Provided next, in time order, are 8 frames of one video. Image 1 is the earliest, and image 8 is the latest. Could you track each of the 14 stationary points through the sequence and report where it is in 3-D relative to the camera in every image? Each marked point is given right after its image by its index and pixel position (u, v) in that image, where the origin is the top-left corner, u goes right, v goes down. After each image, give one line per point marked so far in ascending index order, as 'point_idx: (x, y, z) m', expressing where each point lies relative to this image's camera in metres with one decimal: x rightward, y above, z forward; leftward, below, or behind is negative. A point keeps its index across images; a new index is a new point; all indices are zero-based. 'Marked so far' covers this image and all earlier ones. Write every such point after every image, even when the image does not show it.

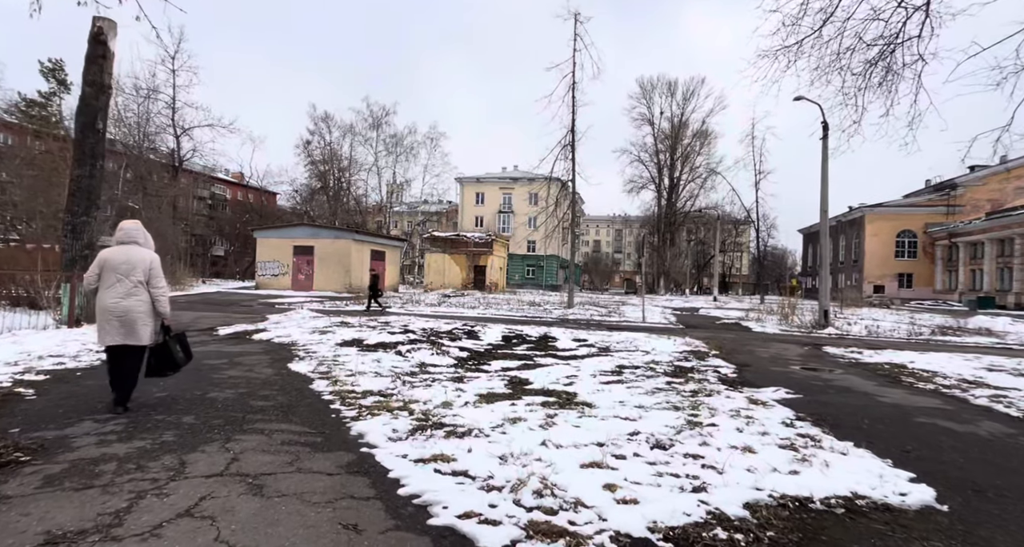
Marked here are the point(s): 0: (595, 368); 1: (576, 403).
0: (+1.3, -1.4, +7.6) m
1: (+0.6, -1.3, +5.2) m
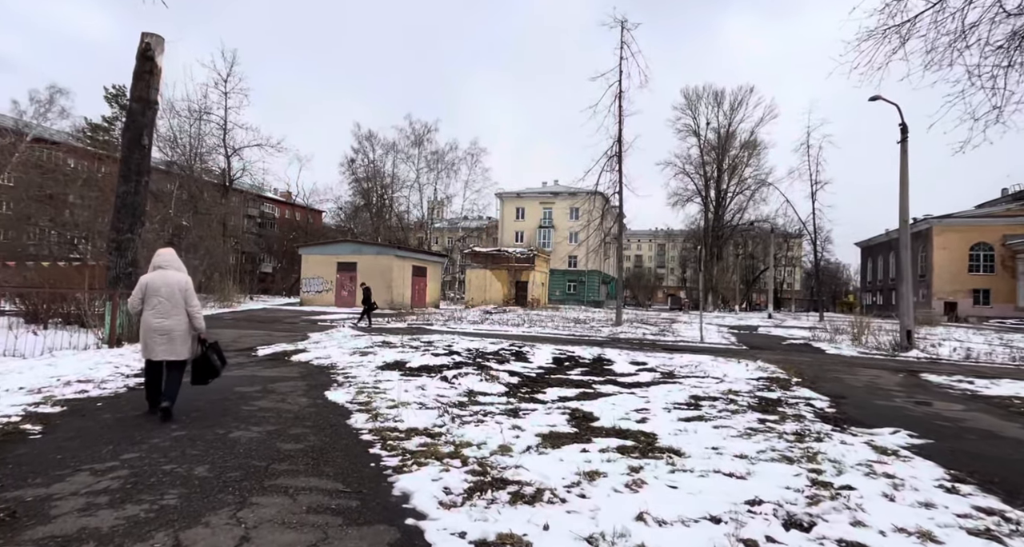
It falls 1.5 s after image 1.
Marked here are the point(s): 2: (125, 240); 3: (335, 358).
0: (+2.0, -1.6, +6.7) m
1: (+1.2, -1.5, +4.3) m
2: (-8.1, +0.7, +10.9) m
3: (-3.3, -1.6, +9.6) m
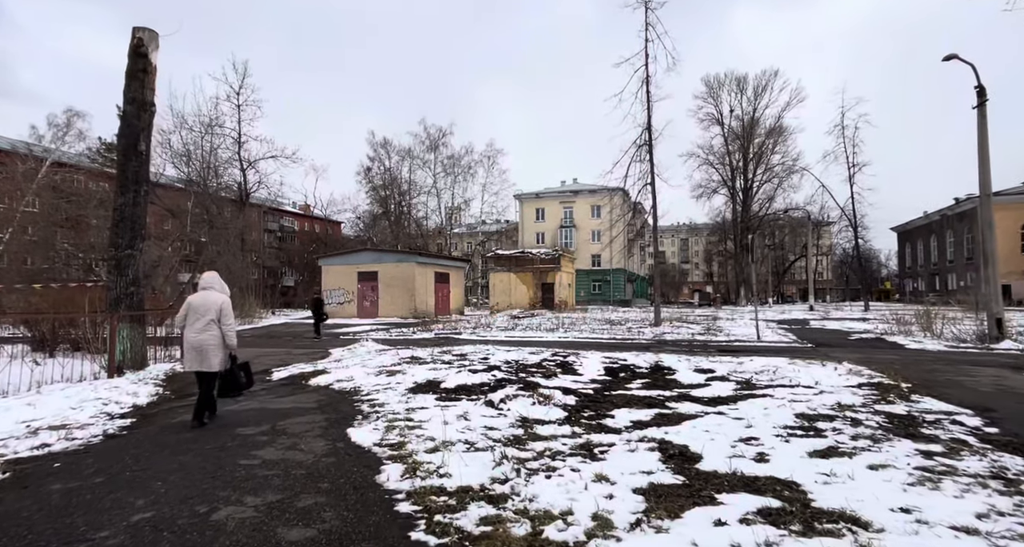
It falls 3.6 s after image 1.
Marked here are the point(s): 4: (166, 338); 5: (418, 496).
0: (+2.7, -1.5, +5.3) m
1: (+1.8, -1.4, +3.0) m
2: (-7.4, +0.3, +9.9) m
3: (-2.5, -1.7, +8.4) m
4: (-7.6, -1.4, +11.5) m
5: (-0.6, -1.5, +3.4) m
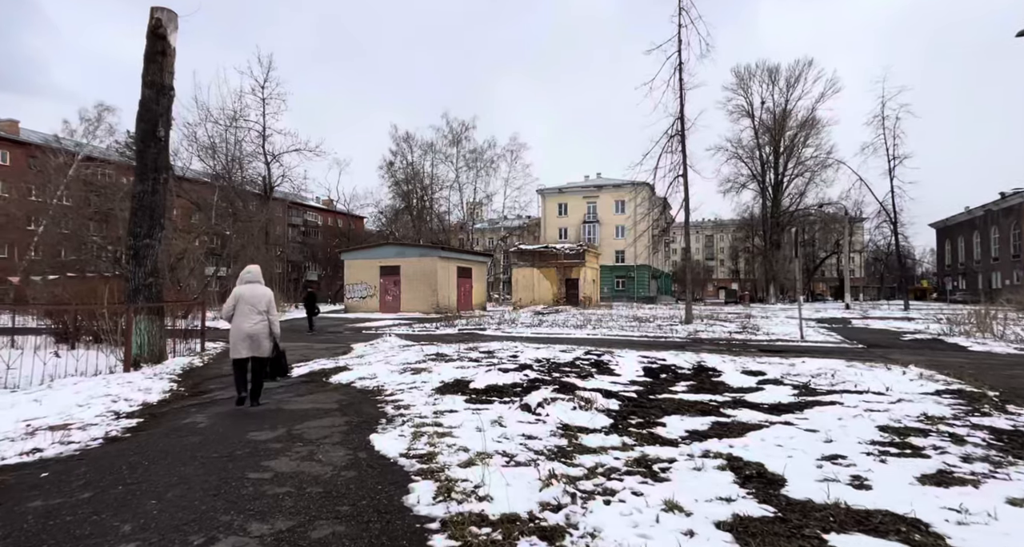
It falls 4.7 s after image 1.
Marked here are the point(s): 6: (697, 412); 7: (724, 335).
0: (+3.1, -1.5, +4.6) m
1: (+2.1, -1.3, +2.3) m
2: (-6.8, +0.5, +9.5) m
3: (-2.0, -1.6, +7.9) m
4: (-7.0, -1.2, +11.1) m
5: (-0.3, -1.4, +2.8) m
6: (+2.1, -1.6, +5.9) m
7: (+6.5, -1.9, +15.8) m
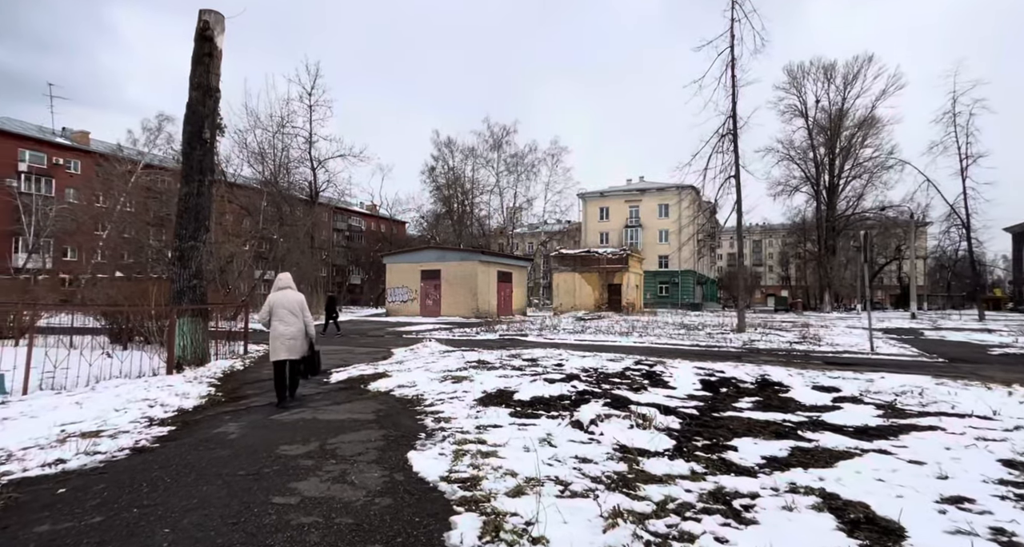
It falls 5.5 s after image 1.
0: (+3.5, -1.5, +3.8) m
1: (+2.3, -1.3, +1.6) m
2: (-6.0, +0.5, +9.5) m
3: (-1.3, -1.6, +7.5) m
4: (-6.1, -1.3, +11.1) m
5: (0.0, -1.4, +2.3) m
6: (+2.6, -1.6, +5.2) m
7: (+7.7, -2.0, +14.8) m
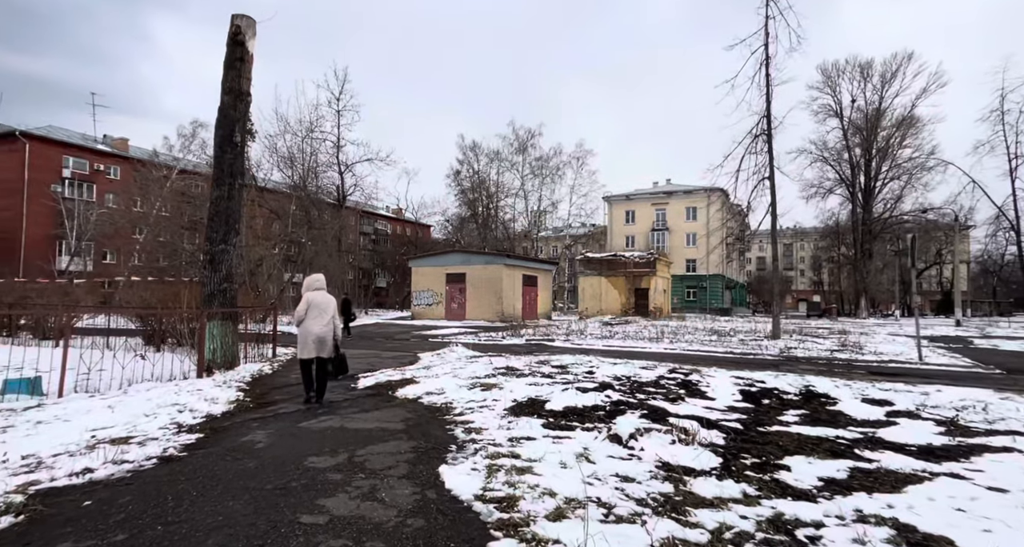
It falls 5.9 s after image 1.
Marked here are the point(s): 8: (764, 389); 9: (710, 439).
0: (+3.8, -1.6, +3.4) m
1: (+2.5, -1.4, +1.3) m
2: (-5.4, +0.4, +9.6) m
3: (-0.9, -1.7, +7.3) m
4: (-5.5, -1.4, +11.2) m
5: (+0.2, -1.4, +2.1) m
6: (+2.9, -1.7, +4.9) m
7: (+8.5, -2.2, +14.2) m
8: (+3.9, -1.8, +8.1) m
9: (+1.9, -1.6, +5.0) m
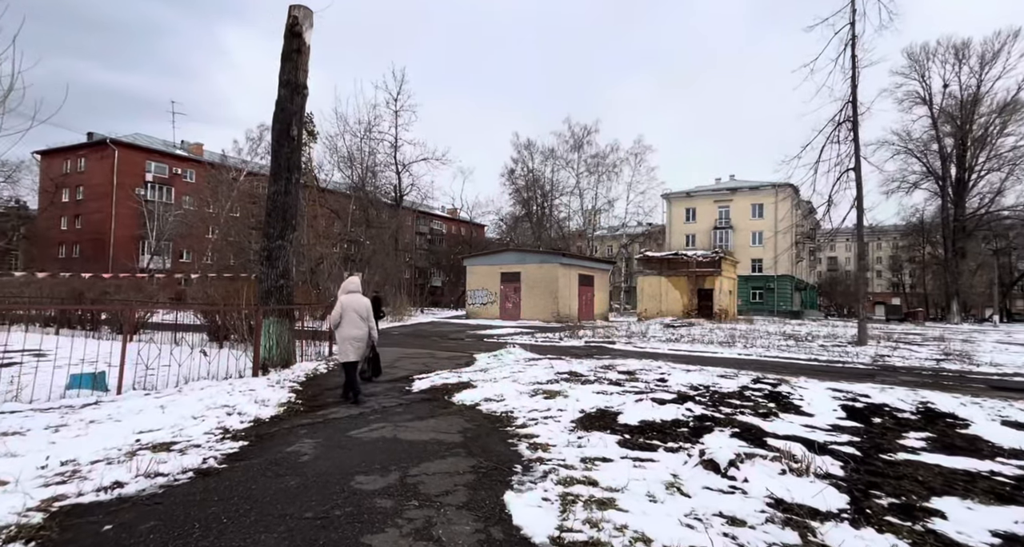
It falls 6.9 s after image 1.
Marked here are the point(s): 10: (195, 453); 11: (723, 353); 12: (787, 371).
0: (+4.2, -1.5, +2.4) m
1: (+2.7, -1.3, +0.4) m
2: (-4.3, +0.5, +9.4) m
3: (0.0, -1.6, +6.7) m
4: (-4.2, -1.3, +11.0) m
5: (+0.5, -1.4, +1.4) m
6: (+3.5, -1.7, +3.9) m
7: (+10.0, -2.2, +12.6) m
8: (+4.8, -1.8, +7.0) m
9: (+2.5, -1.6, +4.2) m
10: (-2.6, -1.4, +4.2) m
11: (+5.4, -2.0, +13.2) m
12: (+5.2, -1.9, +9.9) m
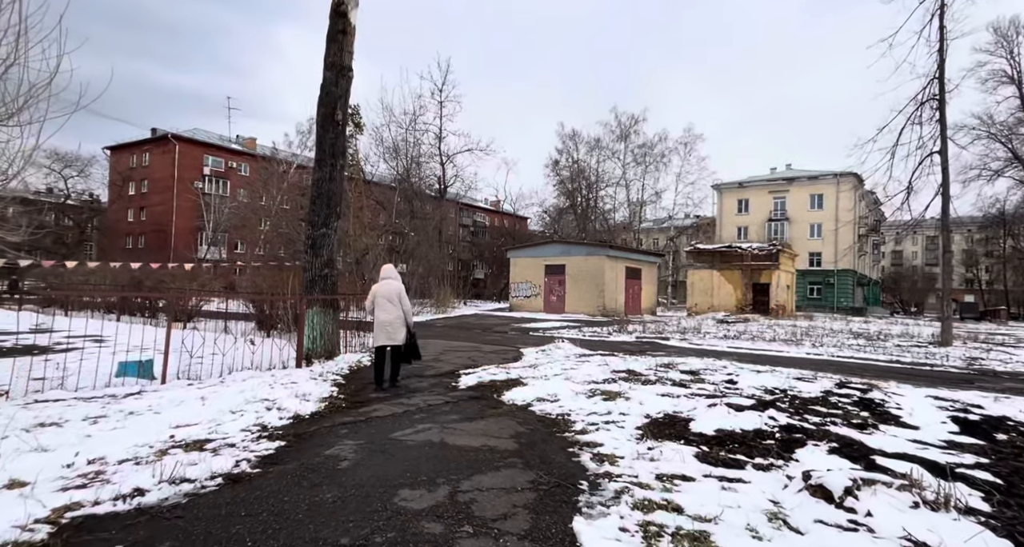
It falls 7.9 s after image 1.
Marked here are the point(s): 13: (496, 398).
0: (+4.5, -1.5, +1.5) m
1: (+2.9, -1.3, -0.4) m
2: (-3.4, +0.7, +9.2) m
3: (+0.6, -1.5, +6.1) m
4: (-3.2, -1.1, +10.8) m
5: (+0.7, -1.3, +0.8) m
6: (+3.9, -1.6, +3.0) m
7: (+11.1, -2.0, +11.2) m
8: (+5.5, -1.7, +6.0) m
9: (+3.0, -1.5, +3.4) m
10: (-2.1, -1.3, +3.8) m
11: (+6.5, -1.8, +12.2) m
12: (+6.1, -1.7, +8.9) m
13: (-0.2, -1.5, +6.3) m
